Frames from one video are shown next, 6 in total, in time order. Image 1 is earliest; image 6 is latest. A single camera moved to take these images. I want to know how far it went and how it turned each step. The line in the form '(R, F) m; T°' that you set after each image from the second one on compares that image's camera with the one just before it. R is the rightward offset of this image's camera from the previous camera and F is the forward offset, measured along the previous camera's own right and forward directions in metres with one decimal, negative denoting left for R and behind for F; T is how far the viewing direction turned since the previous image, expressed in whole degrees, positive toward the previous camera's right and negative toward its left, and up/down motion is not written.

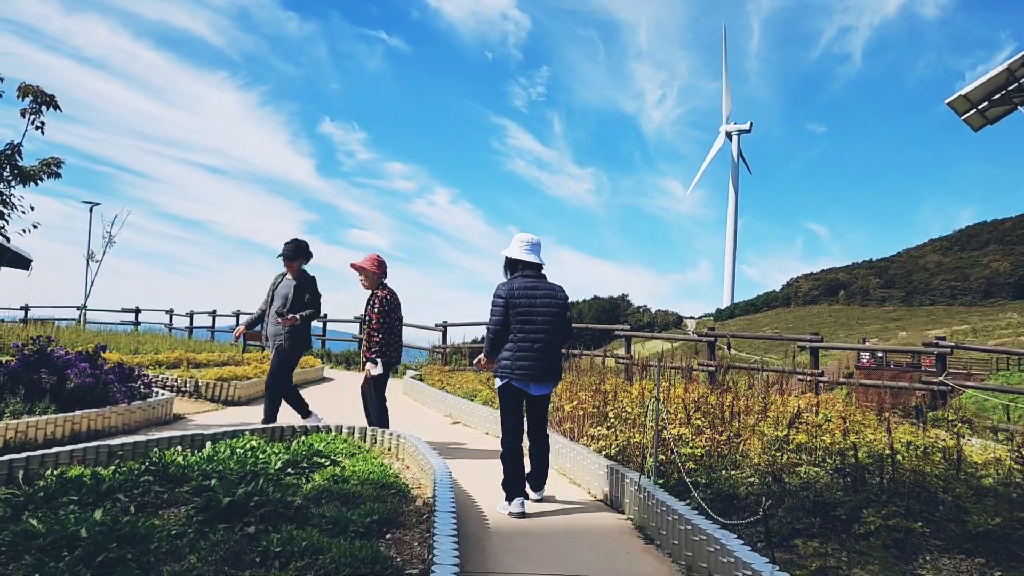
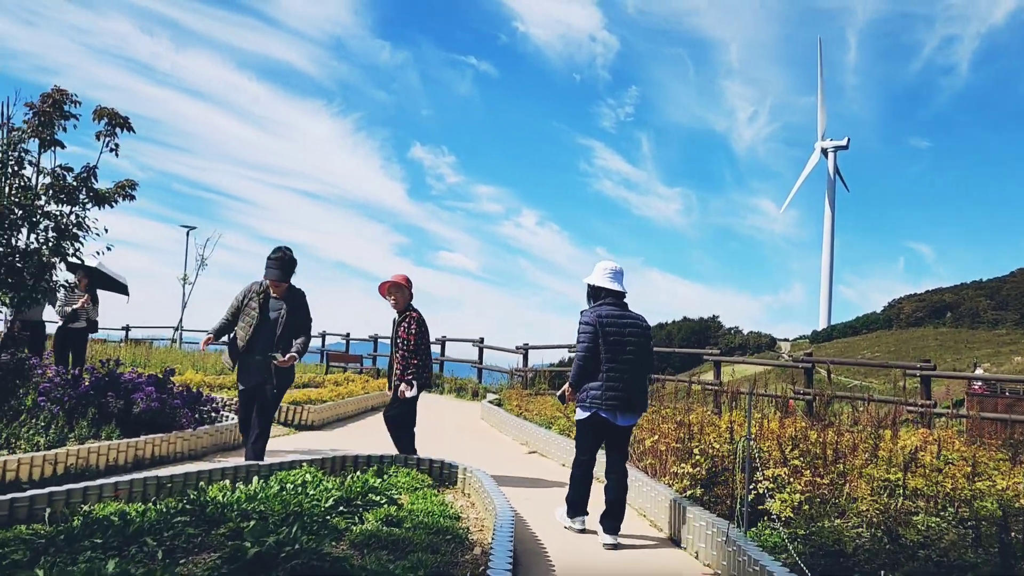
(+0.1, +0.5) m; -6°
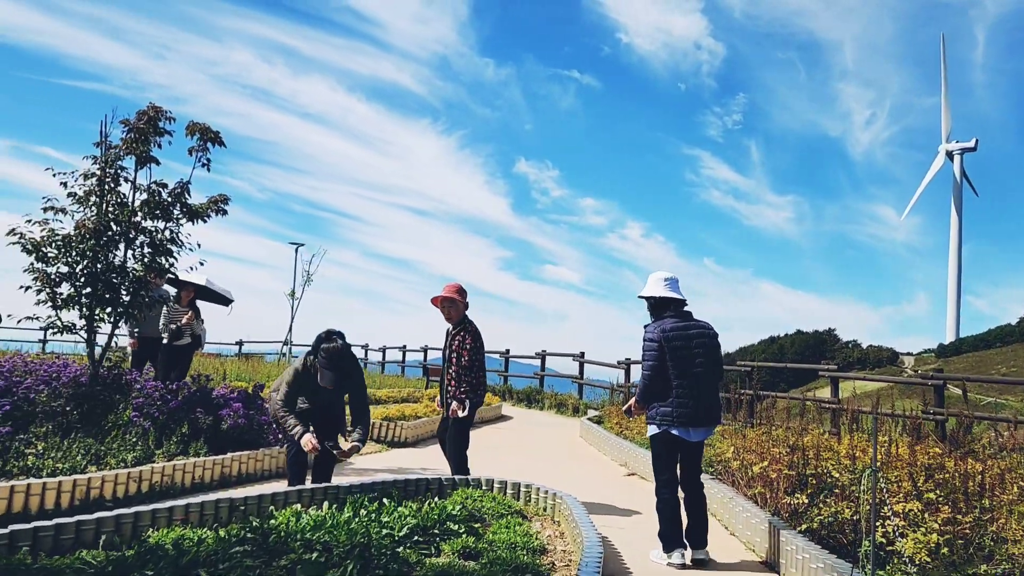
(+0.1, +0.4) m; -7°
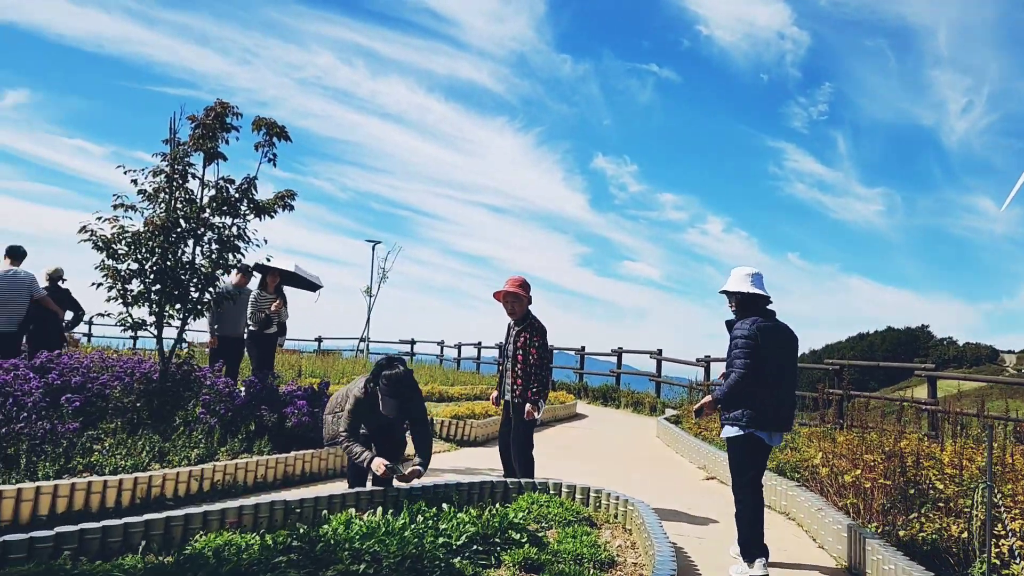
(+0.1, +0.3) m; -5°
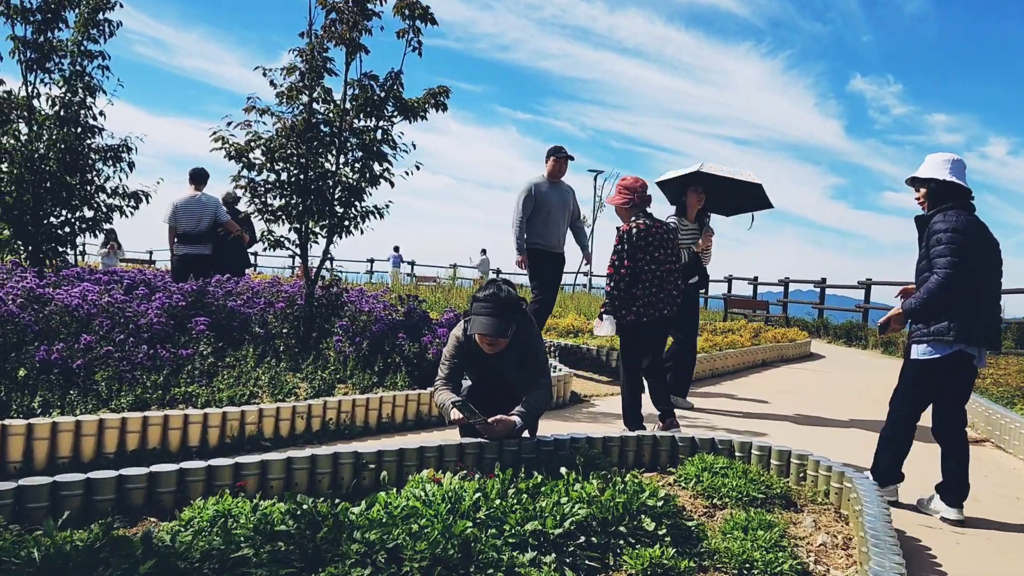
(+0.4, +1.5) m; -16°
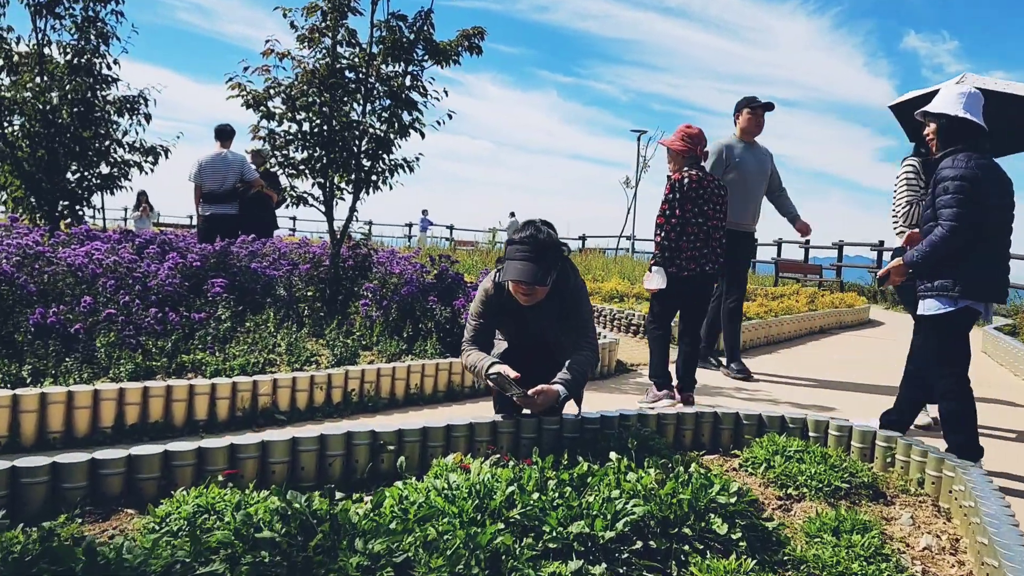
(0.0, +0.5) m; -3°
